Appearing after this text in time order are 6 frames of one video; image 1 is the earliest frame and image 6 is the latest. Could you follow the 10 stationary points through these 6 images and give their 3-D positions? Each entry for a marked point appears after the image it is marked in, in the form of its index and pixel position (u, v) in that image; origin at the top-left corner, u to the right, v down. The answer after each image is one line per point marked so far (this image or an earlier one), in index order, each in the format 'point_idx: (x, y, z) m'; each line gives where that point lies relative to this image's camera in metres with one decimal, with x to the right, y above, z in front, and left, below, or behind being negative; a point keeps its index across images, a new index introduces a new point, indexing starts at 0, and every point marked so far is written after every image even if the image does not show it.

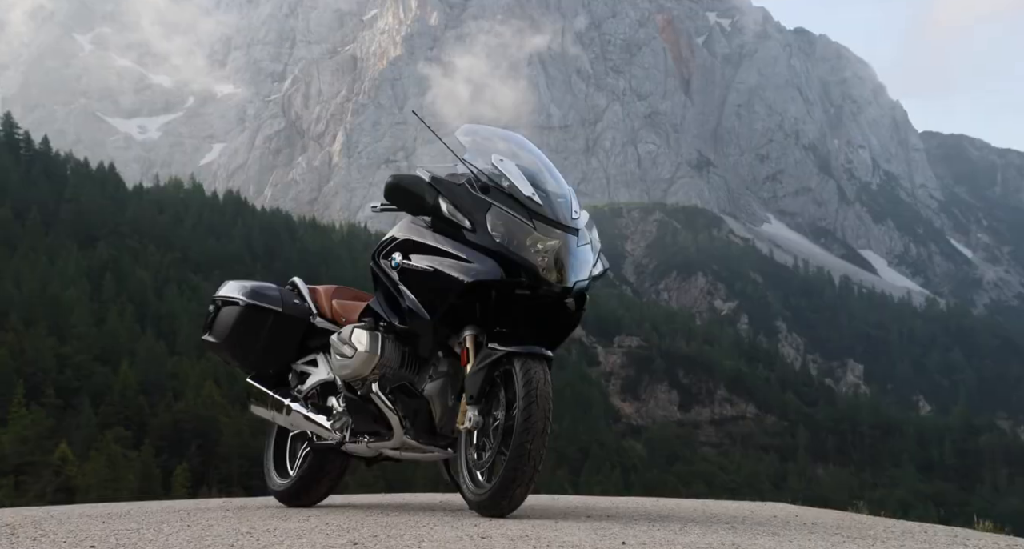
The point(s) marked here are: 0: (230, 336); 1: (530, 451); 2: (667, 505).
0: (-2.5, -0.6, +10.2) m
1: (+0.1, -1.2, +7.8) m
2: (+1.3, -2.0, +9.5) m
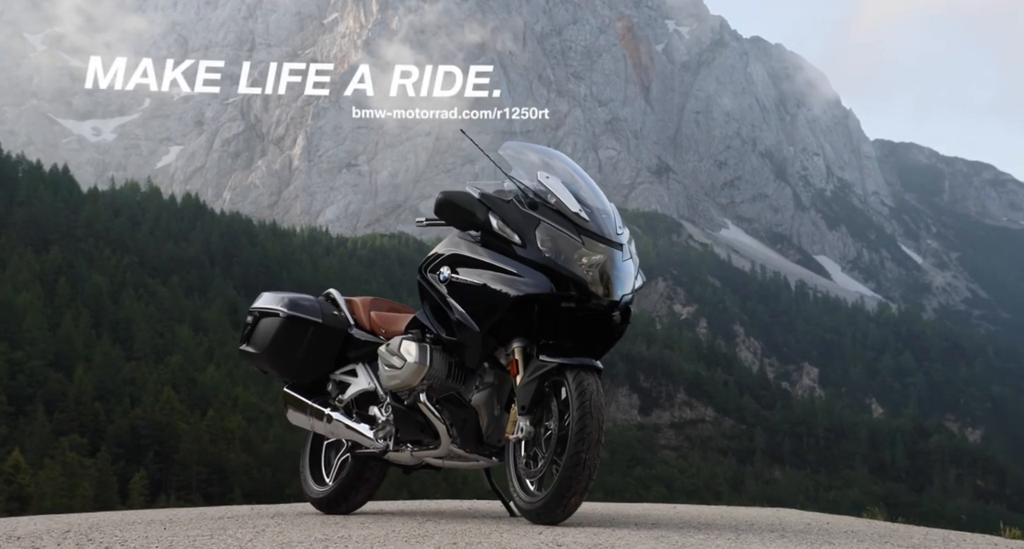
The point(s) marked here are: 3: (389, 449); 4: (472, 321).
0: (-2.2, -0.7, +10.4) m
1: (+0.5, -1.3, +8.2) m
2: (+1.6, -2.1, +9.9) m
3: (-1.0, -1.5, +9.6) m
4: (-0.3, -0.4, +9.0) m
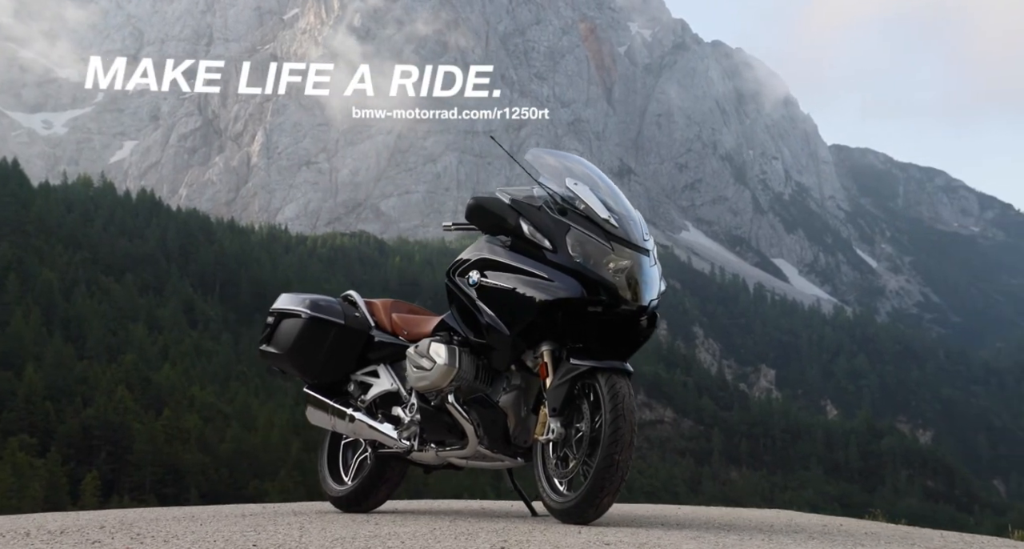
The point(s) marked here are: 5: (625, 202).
0: (-2.0, -0.7, +10.5) m
1: (+0.8, -1.4, +8.4) m
2: (+1.8, -2.1, +10.2) m
3: (-0.8, -1.5, +9.8) m
4: (-0.1, -0.4, +9.1) m
5: (+0.9, +0.6, +9.4) m
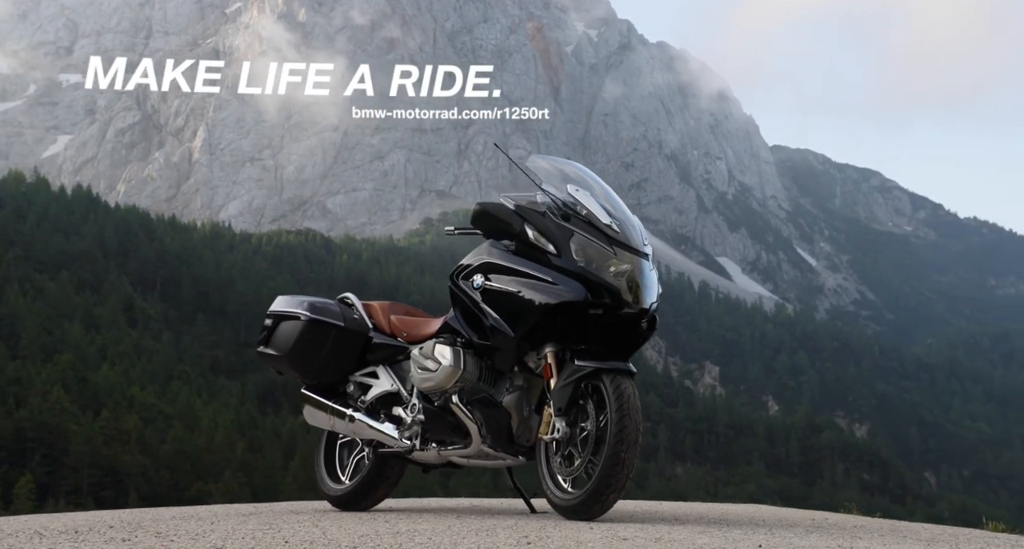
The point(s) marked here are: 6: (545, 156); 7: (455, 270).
0: (-2.1, -0.7, +10.6) m
1: (+0.8, -1.4, +8.6) m
2: (+1.8, -2.2, +10.5) m
3: (-0.8, -1.5, +10.0) m
4: (0.0, -0.4, +9.4) m
5: (+0.9, +0.6, +9.7) m
6: (+0.3, +1.1, +10.1) m
7: (-0.5, 0.0, +9.9) m
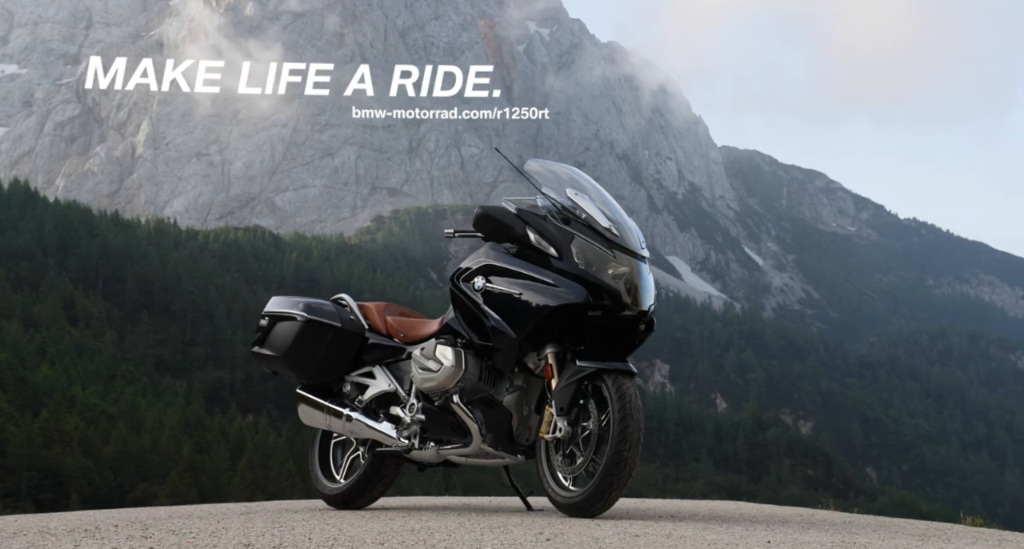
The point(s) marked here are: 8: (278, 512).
0: (-2.1, -0.7, +10.7) m
1: (+0.9, -1.4, +8.9) m
2: (+1.7, -2.2, +10.8) m
3: (-0.9, -1.5, +10.1) m
4: (0.0, -0.4, +9.5) m
5: (+0.9, +0.6, +9.9) m
6: (+0.3, +1.0, +10.3) m
7: (-0.5, 0.0, +10.1) m
8: (-2.0, -2.1, +9.9) m
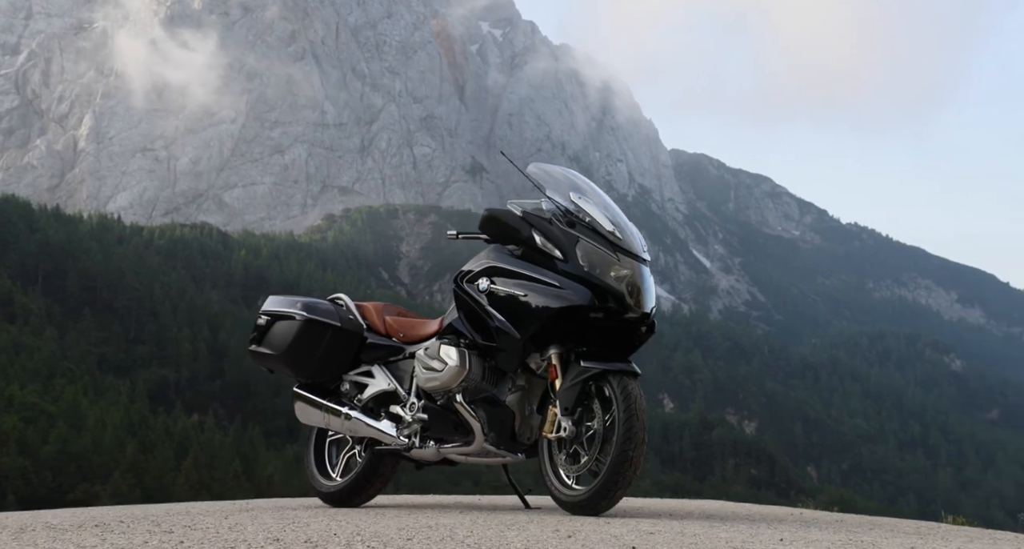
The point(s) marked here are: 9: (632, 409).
0: (-2.1, -0.7, +10.7) m
1: (+0.9, -1.5, +9.0) m
2: (+1.7, -2.2, +11.0) m
3: (-0.9, -1.5, +10.2) m
4: (0.0, -0.5, +9.6) m
5: (+1.0, +0.5, +10.1) m
6: (+0.3, +1.0, +10.5) m
7: (-0.5, 0.0, +10.2) m
8: (-2.0, -2.1, +9.9) m
9: (+1.0, -1.1, +9.0) m
